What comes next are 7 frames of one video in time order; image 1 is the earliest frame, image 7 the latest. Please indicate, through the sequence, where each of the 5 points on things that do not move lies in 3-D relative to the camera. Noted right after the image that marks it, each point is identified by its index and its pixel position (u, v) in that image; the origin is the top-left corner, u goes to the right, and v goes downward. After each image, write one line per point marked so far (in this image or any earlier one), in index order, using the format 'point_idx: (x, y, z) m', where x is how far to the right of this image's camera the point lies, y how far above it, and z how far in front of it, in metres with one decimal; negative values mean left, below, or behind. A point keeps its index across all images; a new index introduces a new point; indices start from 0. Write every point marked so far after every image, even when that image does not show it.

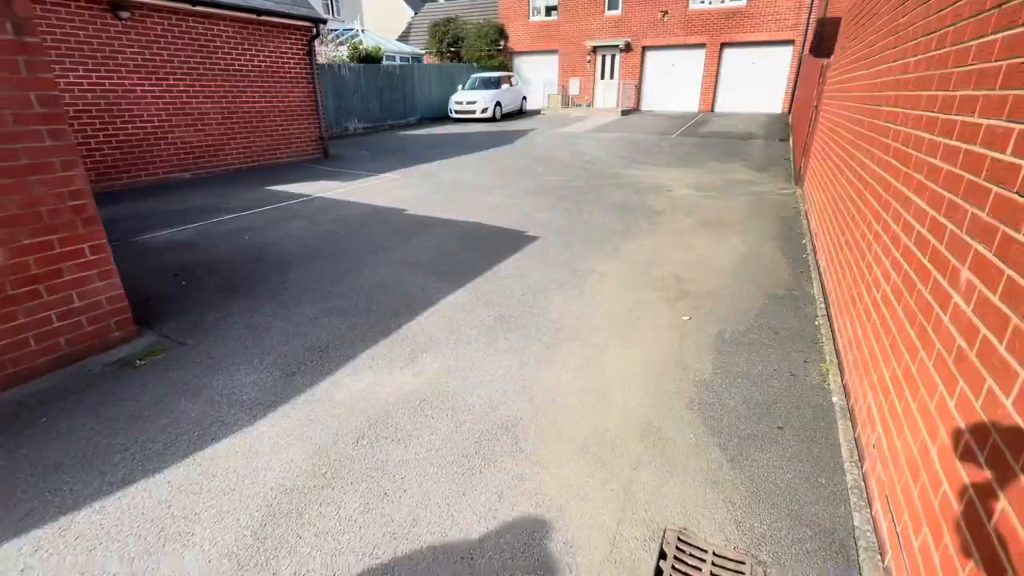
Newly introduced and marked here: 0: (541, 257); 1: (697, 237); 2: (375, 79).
0: (+0.3, +0.4, +5.5) m
1: (+2.4, +0.7, +6.3) m
2: (-5.2, +7.9, +18.1) m
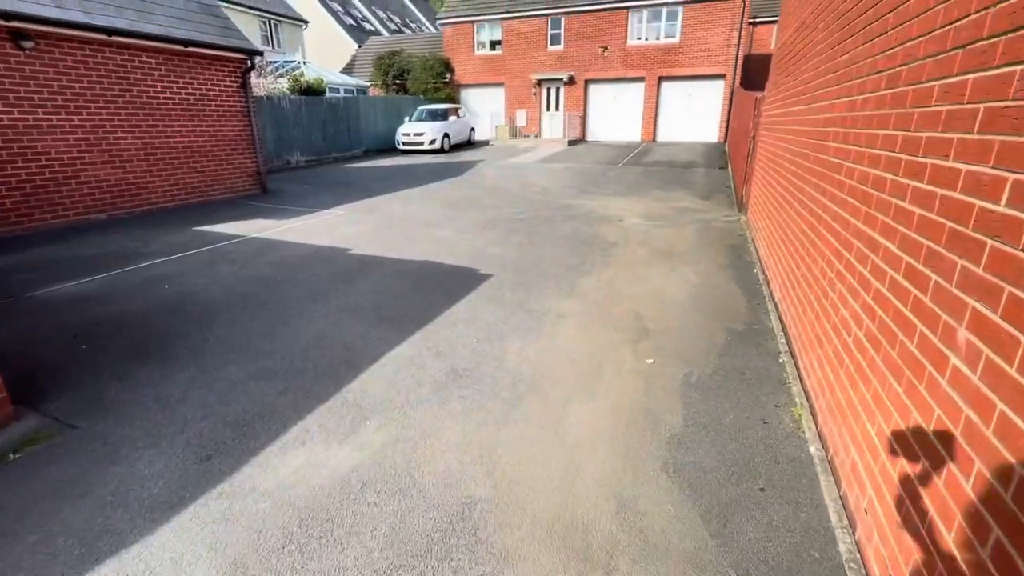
0: (-0.2, -0.1, +5.2) m
1: (+1.8, +0.3, +6.2) m
2: (-7.1, +6.5, +17.6) m
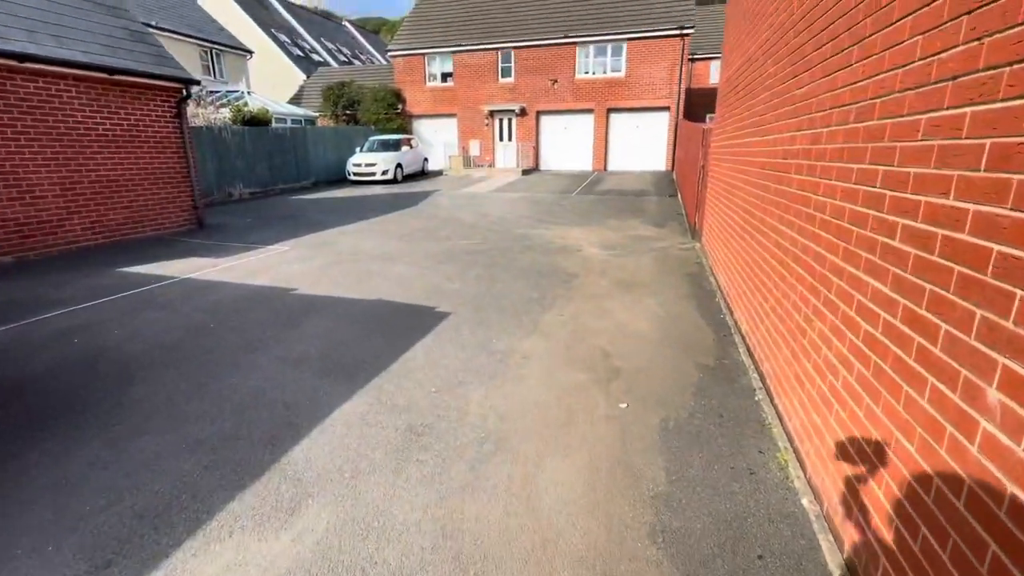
0: (-0.6, -0.5, +4.9) m
1: (+1.3, -0.2, +6.1) m
2: (-8.8, +5.1, +17.0) m
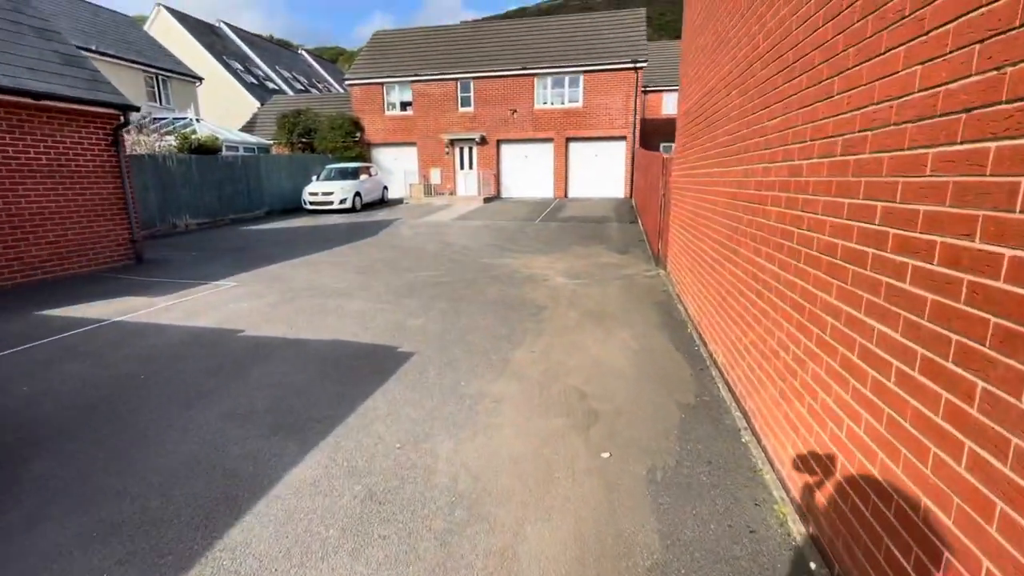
0: (-0.9, -0.9, +4.5) m
1: (+0.9, -0.6, +5.9) m
2: (-10.1, +3.9, +16.2) m
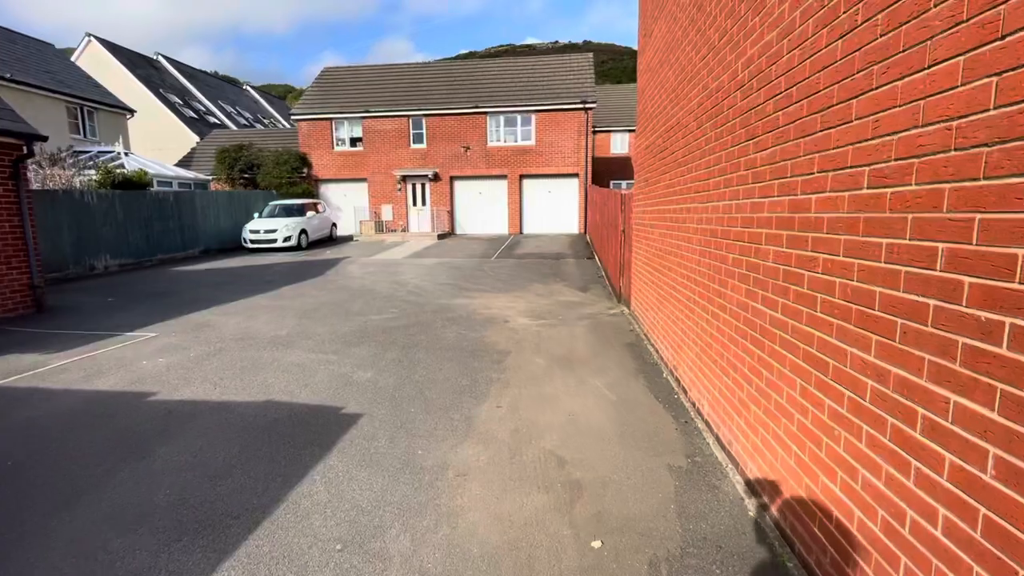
0: (-1.1, -1.3, +3.8) m
1: (+0.5, -1.1, +5.4) m
2: (-11.6, +2.5, +14.9) m
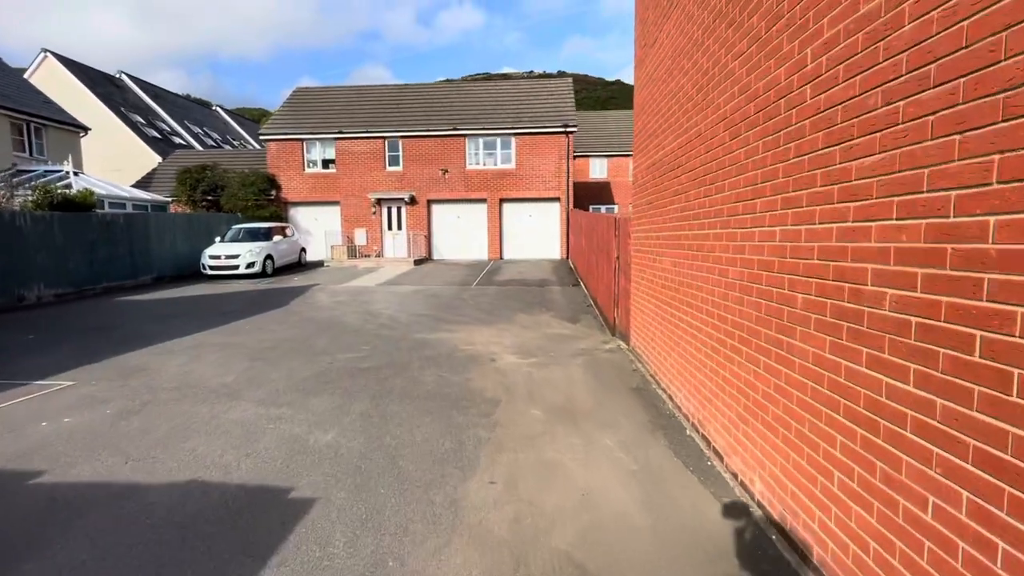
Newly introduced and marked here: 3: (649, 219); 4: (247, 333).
0: (-1.1, -1.6, +2.8) m
1: (+0.4, -1.4, +4.4) m
2: (-12.1, +1.6, +13.5) m
3: (+1.9, +0.9, +6.7) m
4: (-4.8, -0.8, +8.8) m
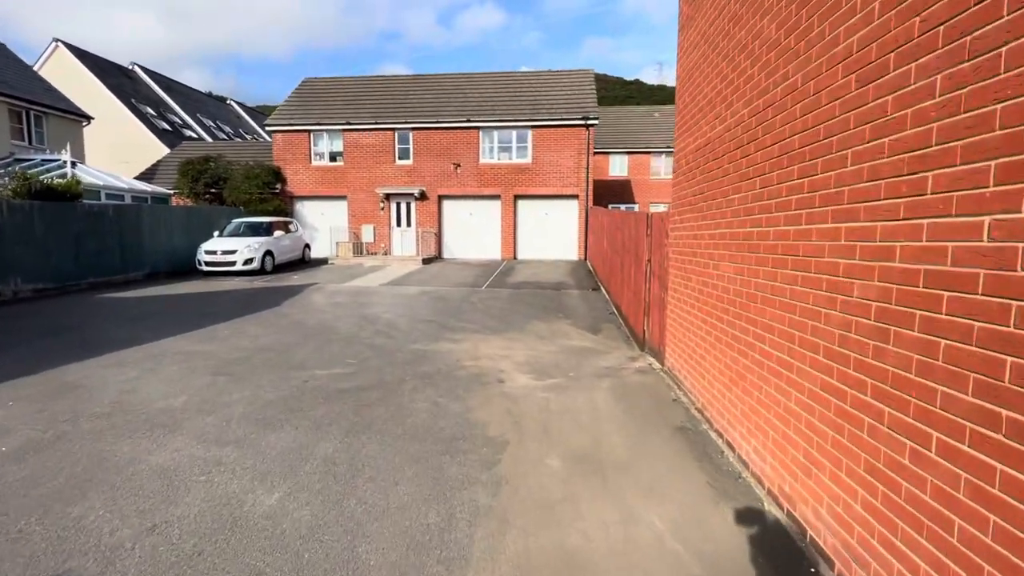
0: (-1.1, -1.7, +1.6) m
1: (+0.5, -1.5, +3.2) m
2: (-11.7, +1.7, +12.6) m
3: (+2.0, +0.8, +5.4) m
4: (-4.6, -0.8, +7.7) m
